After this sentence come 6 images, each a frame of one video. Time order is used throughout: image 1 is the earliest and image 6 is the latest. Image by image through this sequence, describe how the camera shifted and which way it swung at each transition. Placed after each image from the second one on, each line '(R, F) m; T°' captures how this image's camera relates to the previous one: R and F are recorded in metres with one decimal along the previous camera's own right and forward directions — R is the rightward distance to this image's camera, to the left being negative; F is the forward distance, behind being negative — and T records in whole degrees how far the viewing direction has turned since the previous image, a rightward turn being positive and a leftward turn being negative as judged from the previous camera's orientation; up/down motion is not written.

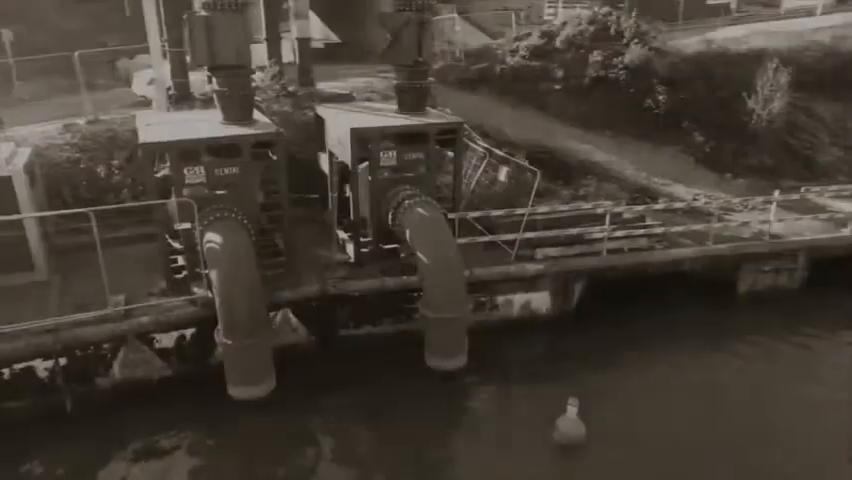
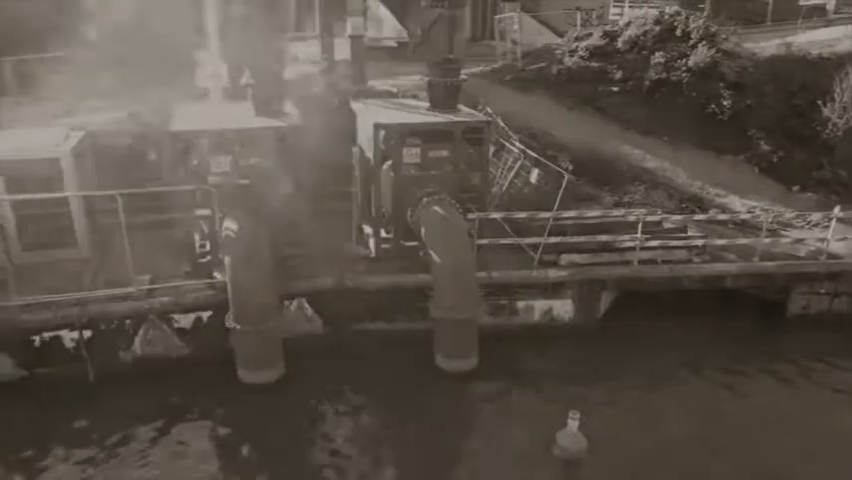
(+0.8, +0.2) m; -7°
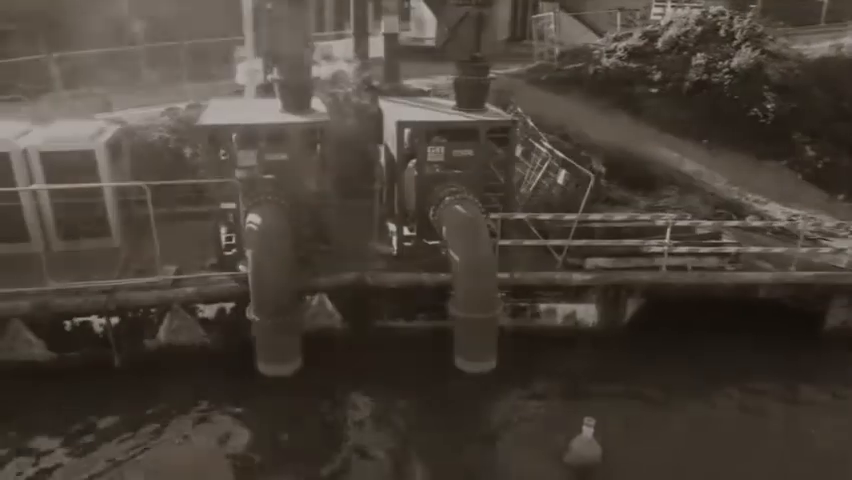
(+0.3, +0.1) m; -4°
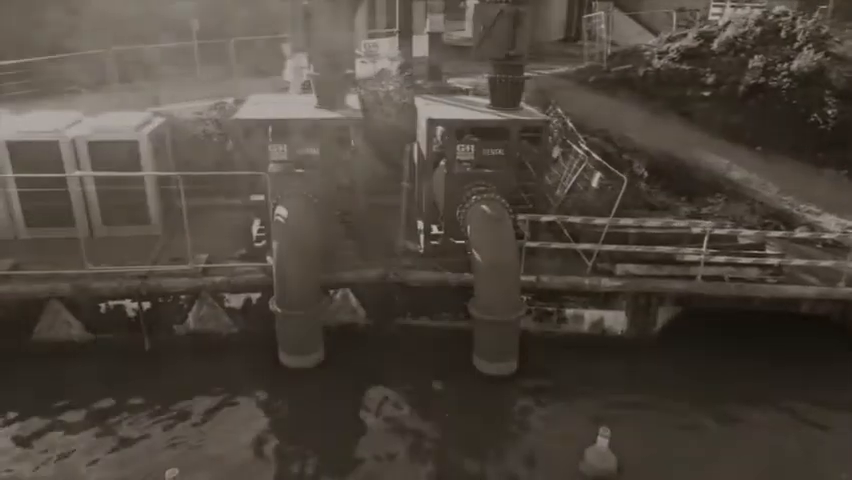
(+0.4, +0.1) m; -5°
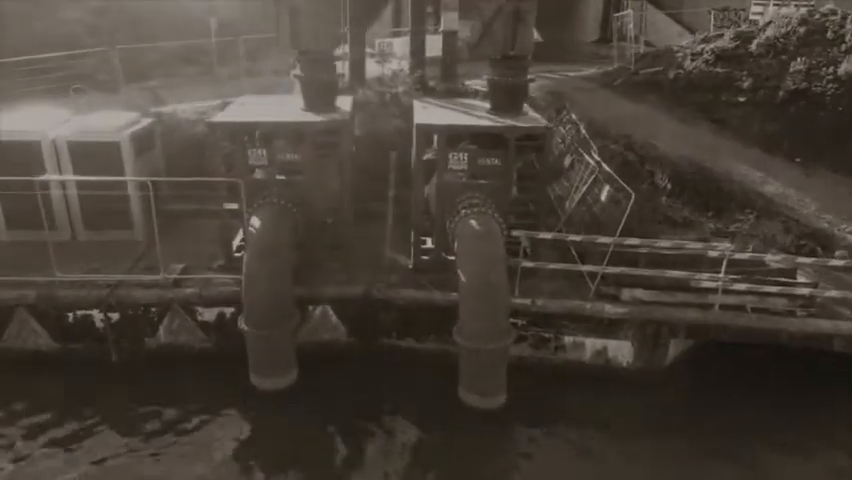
(+0.7, +0.7) m; -4°
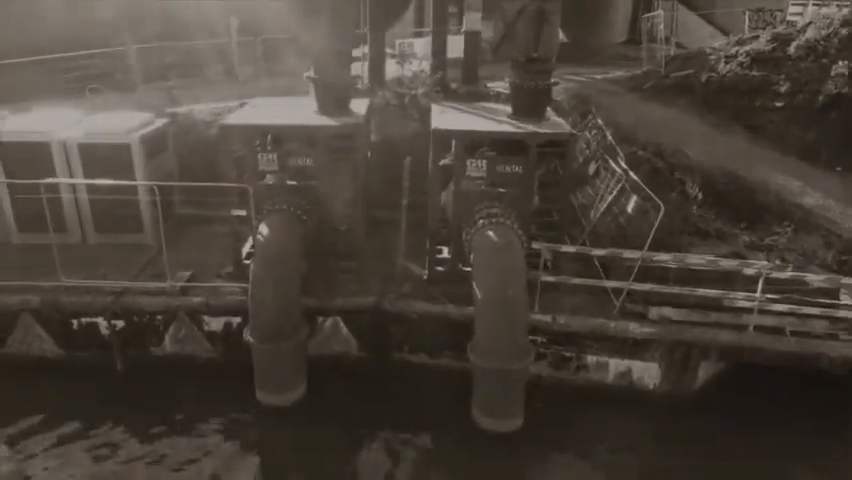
(+0.1, +0.4) m; -2°
